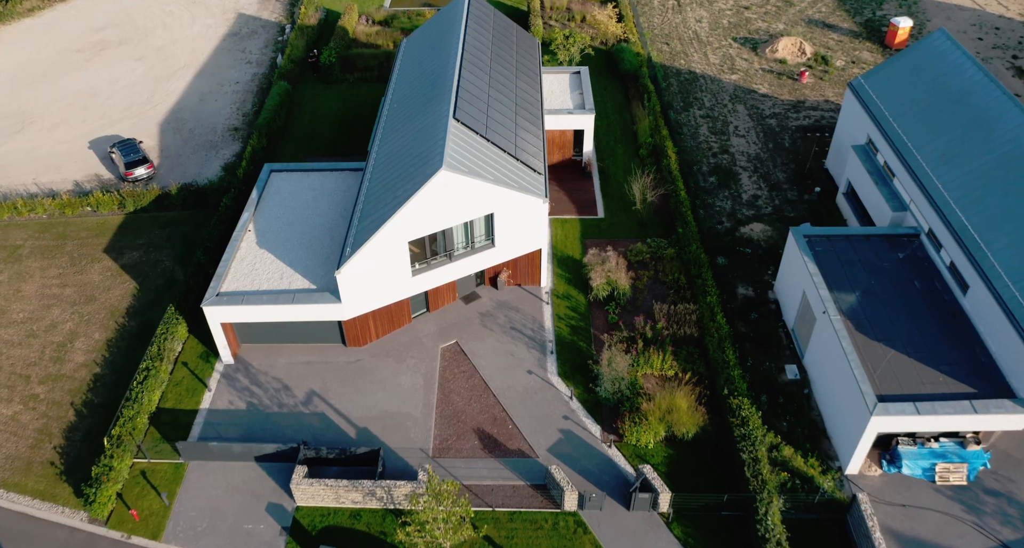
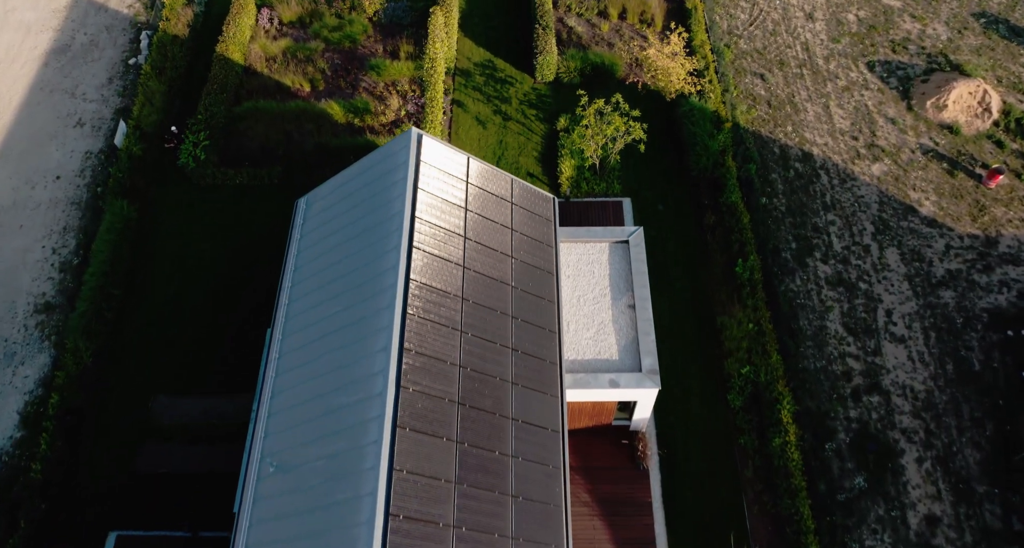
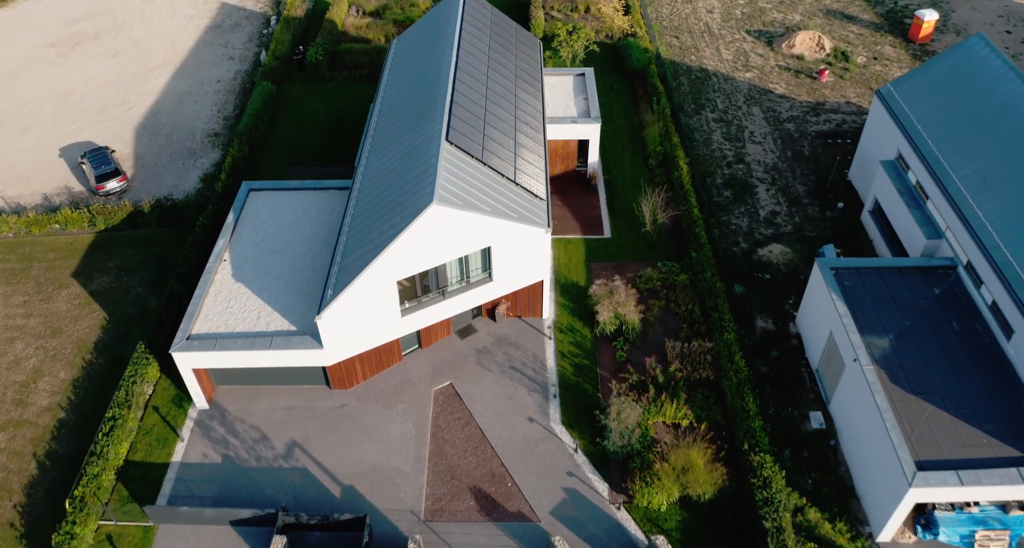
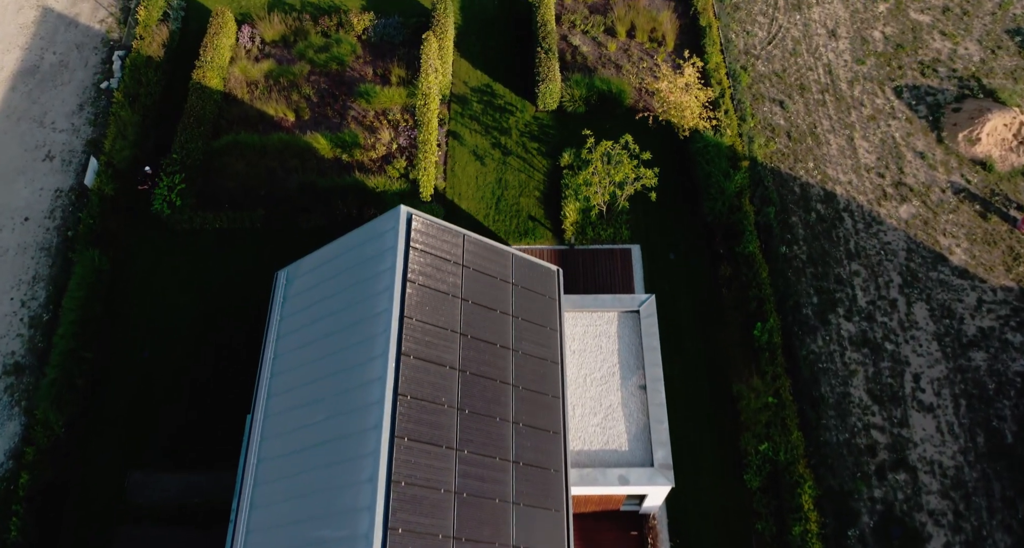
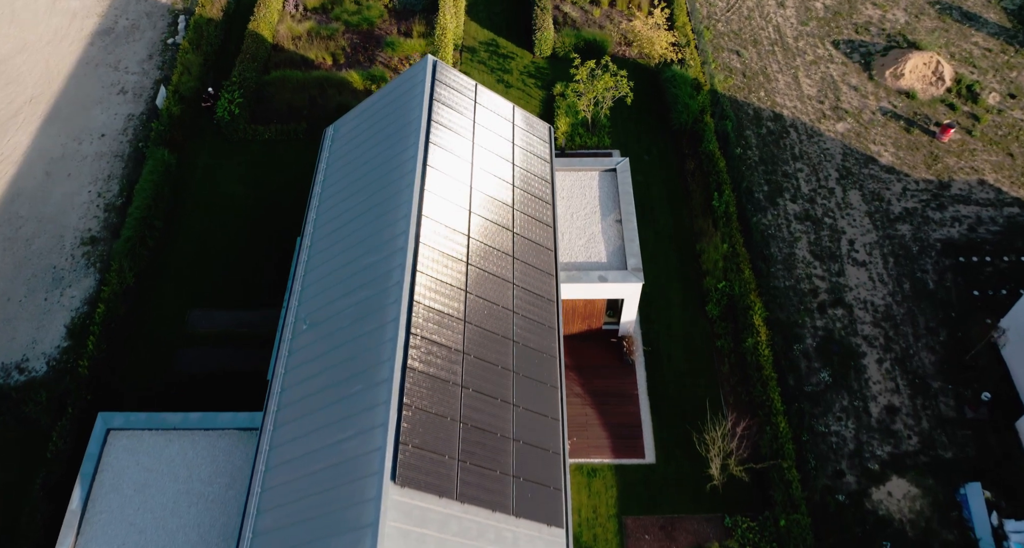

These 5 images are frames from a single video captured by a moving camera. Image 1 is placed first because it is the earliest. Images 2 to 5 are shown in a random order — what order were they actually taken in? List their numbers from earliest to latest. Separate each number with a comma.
3, 5, 2, 4
